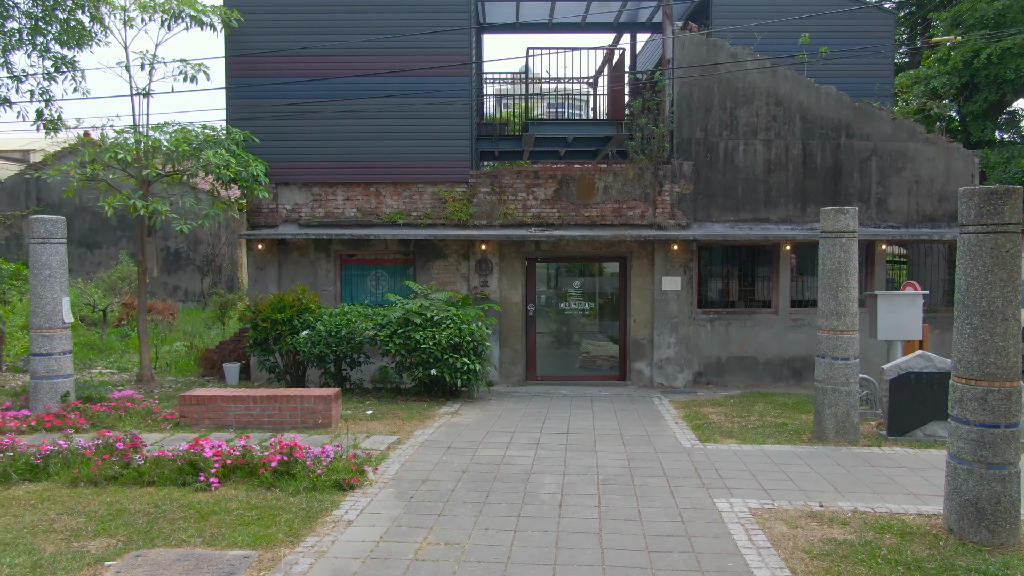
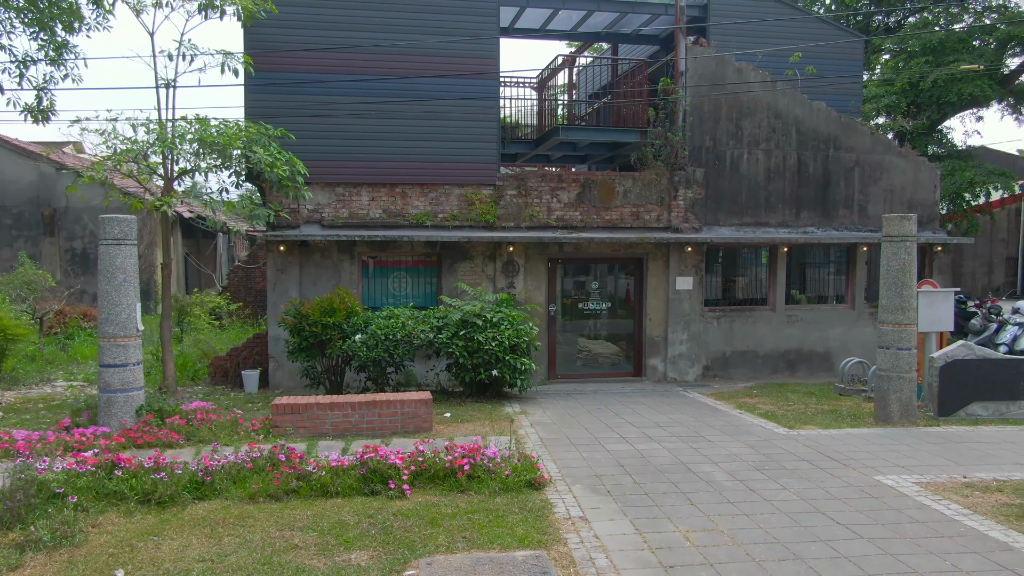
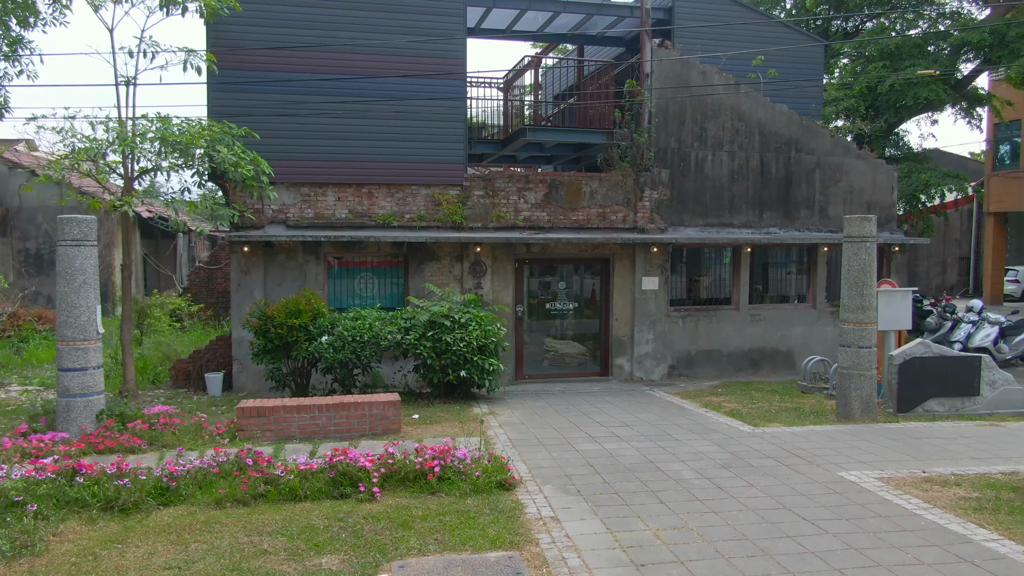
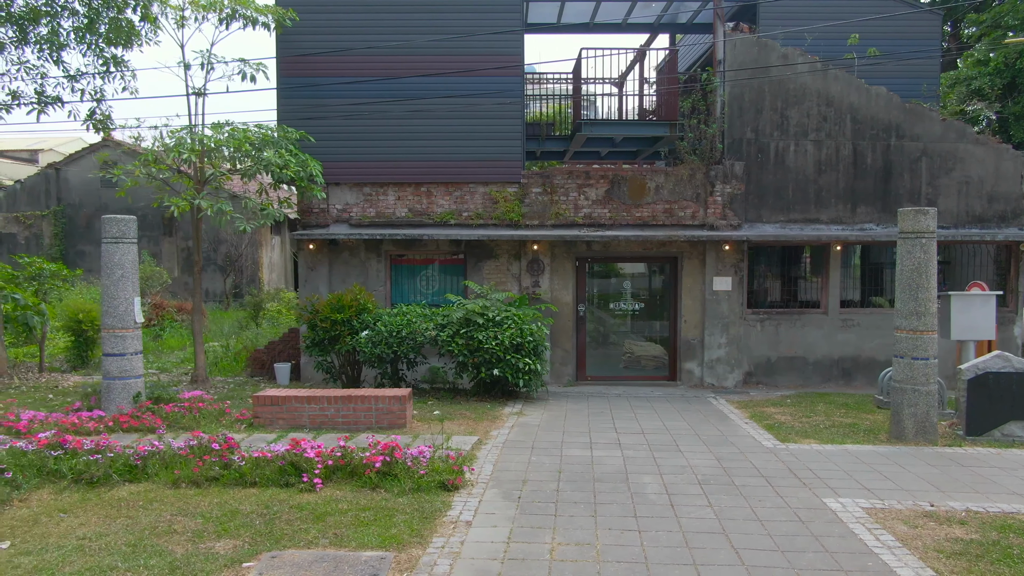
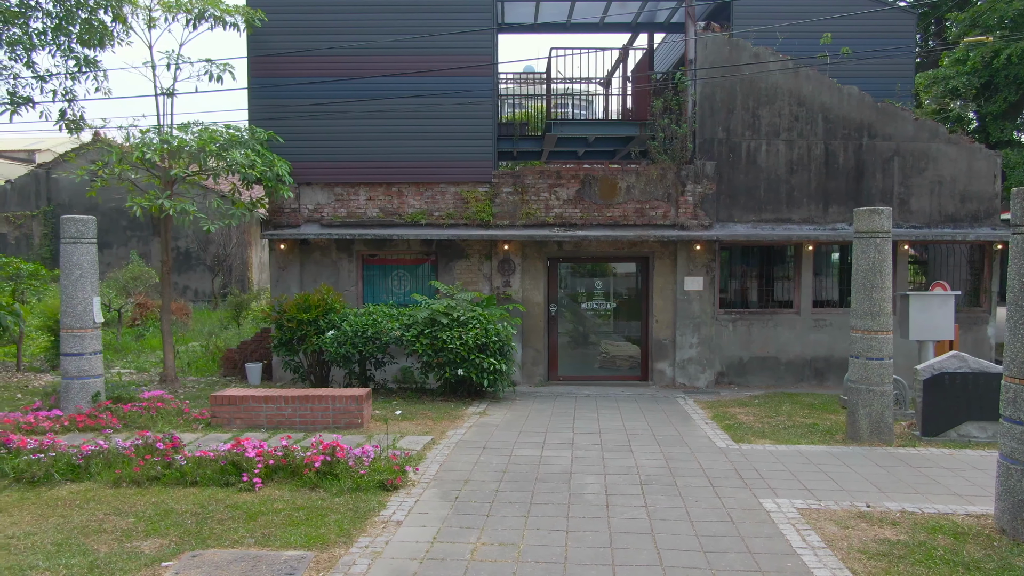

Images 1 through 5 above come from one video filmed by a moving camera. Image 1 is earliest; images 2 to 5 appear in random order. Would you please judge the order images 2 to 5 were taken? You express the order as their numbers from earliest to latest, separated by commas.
5, 4, 2, 3
